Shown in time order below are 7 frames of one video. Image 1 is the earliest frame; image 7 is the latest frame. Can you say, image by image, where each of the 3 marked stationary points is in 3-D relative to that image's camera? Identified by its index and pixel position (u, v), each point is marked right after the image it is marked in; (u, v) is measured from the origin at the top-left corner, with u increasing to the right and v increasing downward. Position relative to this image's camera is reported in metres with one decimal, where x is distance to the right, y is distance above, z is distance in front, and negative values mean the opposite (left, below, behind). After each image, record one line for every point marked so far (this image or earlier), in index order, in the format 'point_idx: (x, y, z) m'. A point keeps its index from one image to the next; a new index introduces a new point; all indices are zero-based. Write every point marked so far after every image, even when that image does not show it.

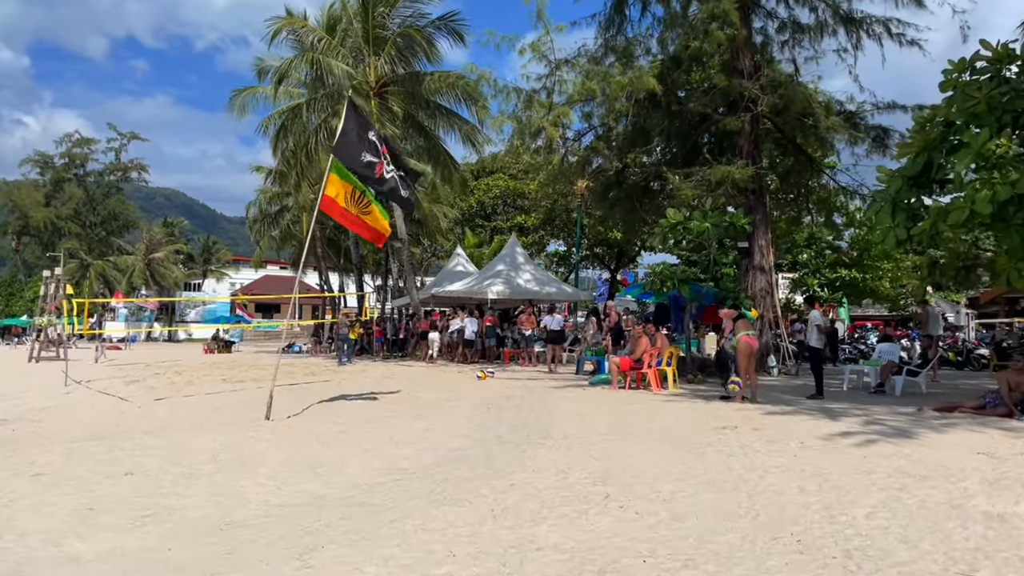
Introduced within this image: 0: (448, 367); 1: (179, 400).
0: (-1.4, -1.8, +18.1) m
1: (-5.6, -1.9, +13.7) m
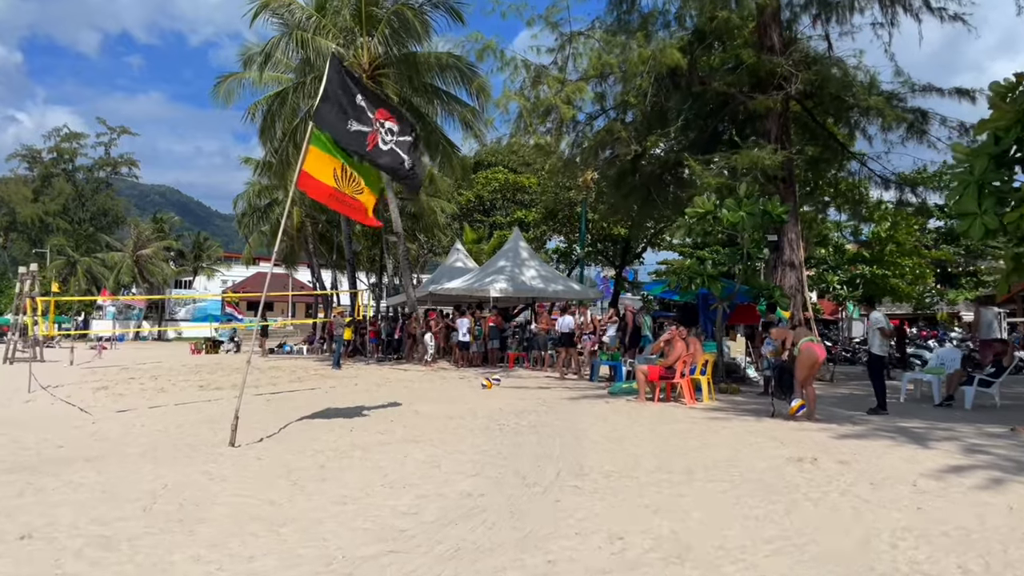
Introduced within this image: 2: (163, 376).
0: (-1.3, -1.7, +16.5) m
1: (-5.4, -1.8, +12.0) m
2: (-8.4, -2.1, +19.6) m
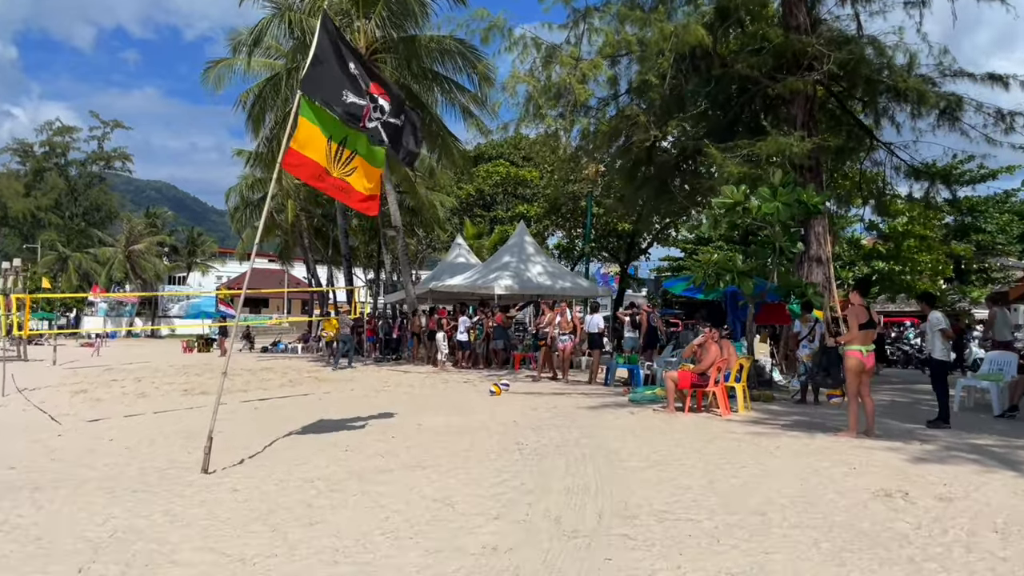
0: (-1.2, -1.7, +15.4) m
1: (-5.3, -1.8, +10.9) m
2: (-8.3, -2.0, +18.5) m
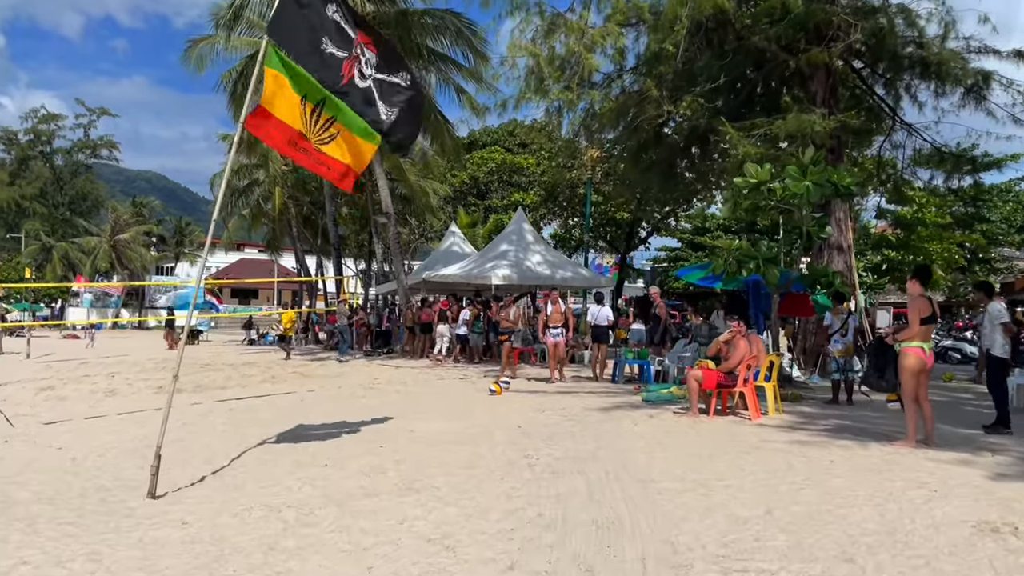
0: (-1.2, -1.5, +14.4) m
1: (-5.2, -1.6, +9.8) m
2: (-8.3, -1.8, +17.4) m
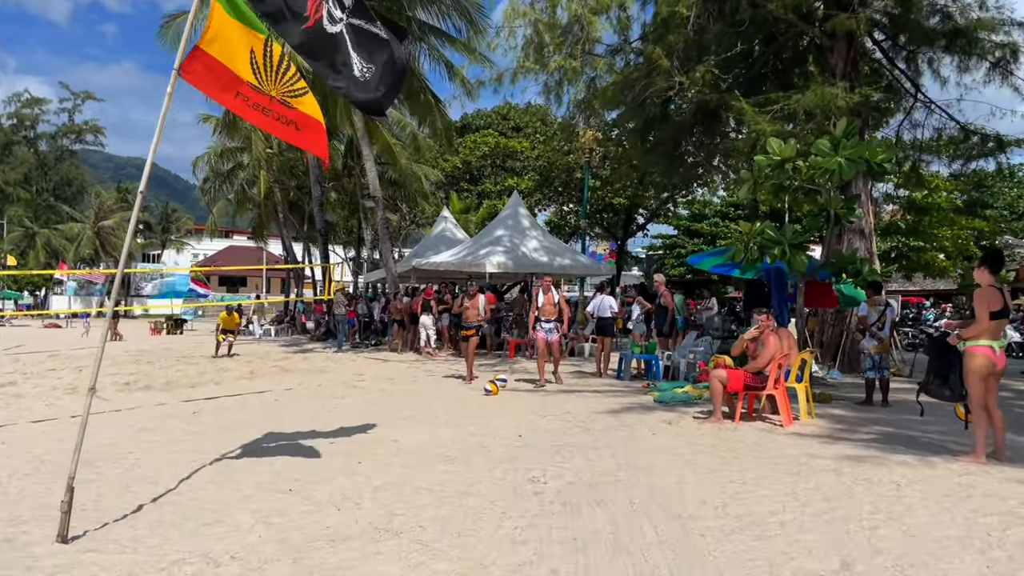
0: (-1.2, -1.3, +13.3) m
1: (-5.3, -1.5, +8.8) m
2: (-8.4, -1.6, +16.3) m
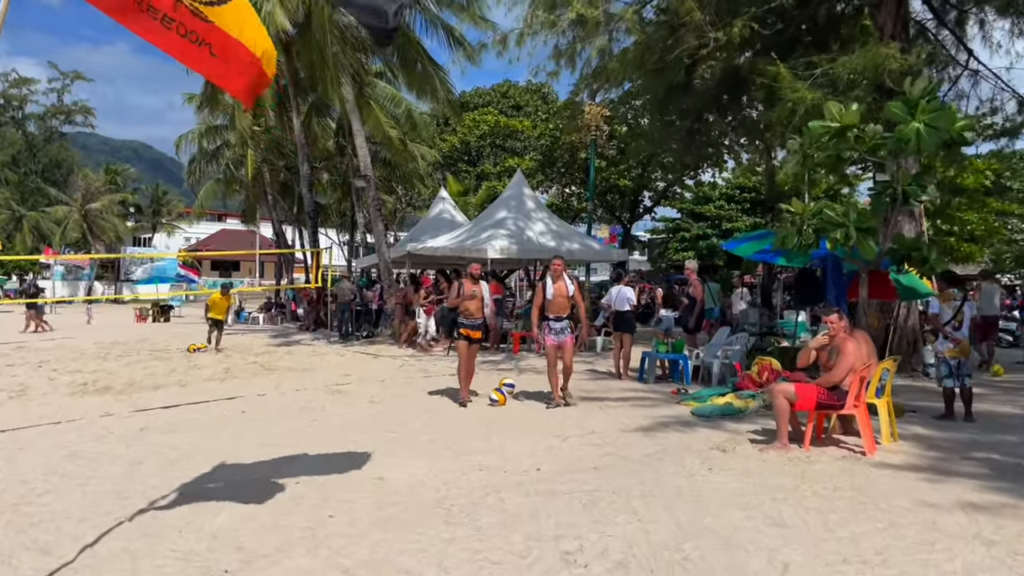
0: (-1.1, -1.1, +11.9) m
1: (-5.2, -1.4, +7.3) m
2: (-8.3, -1.3, +14.8) m
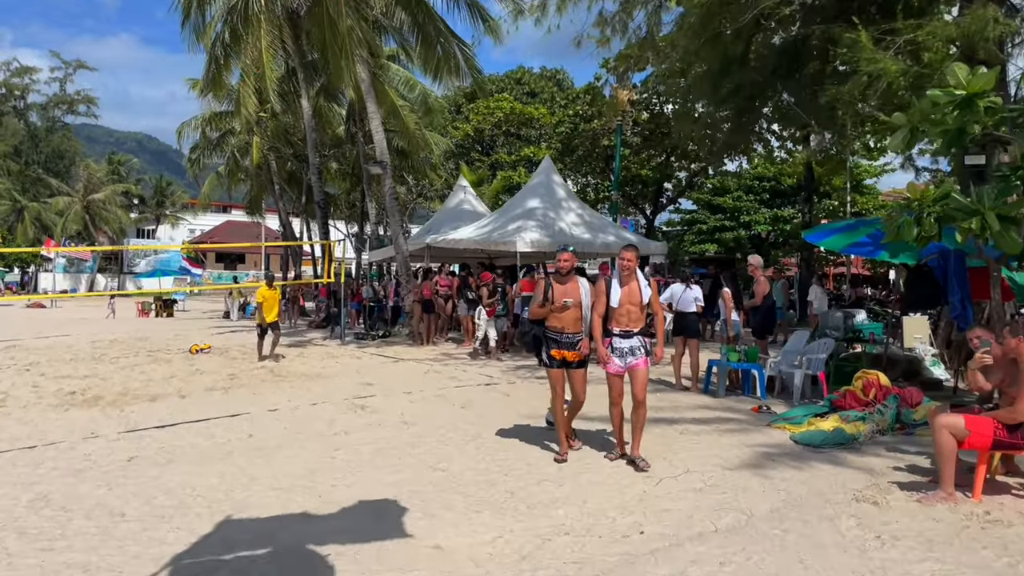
0: (-0.6, -1.1, +10.6) m
1: (-4.7, -1.4, +6.0) m
2: (-7.8, -1.3, +13.5) m
